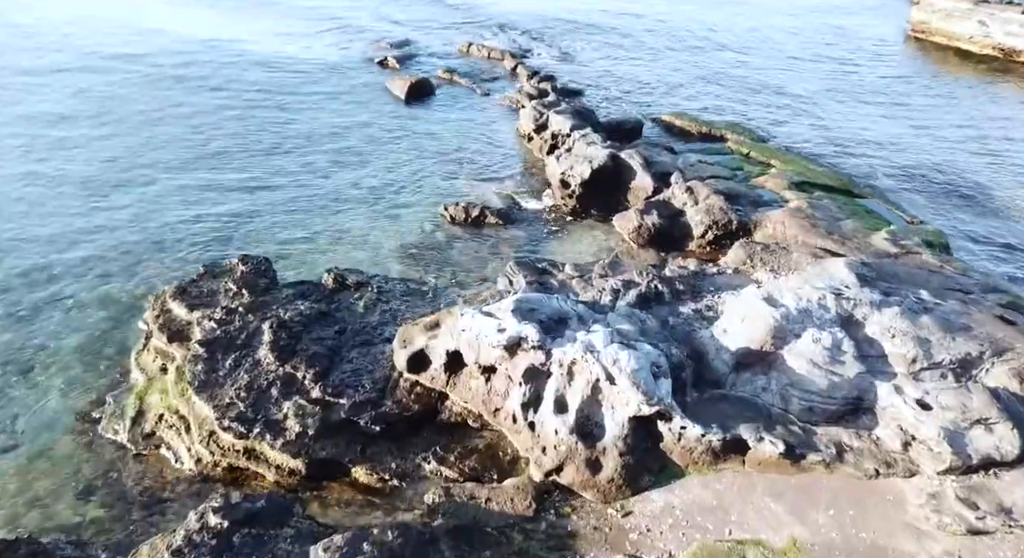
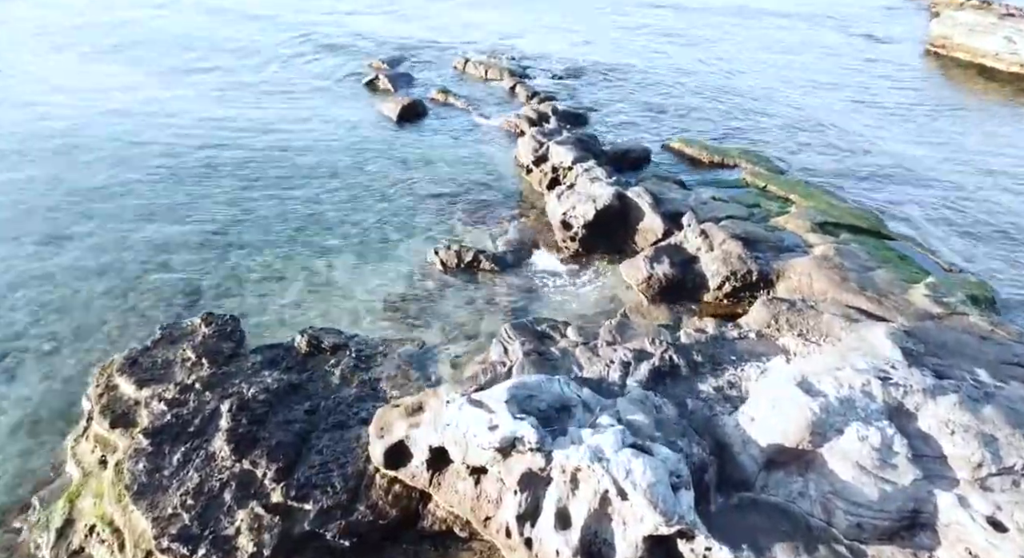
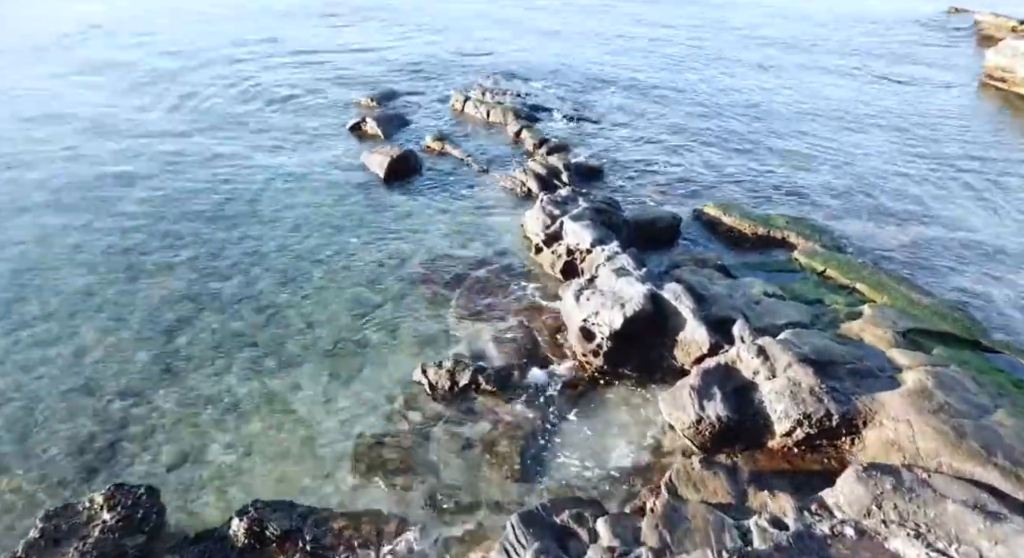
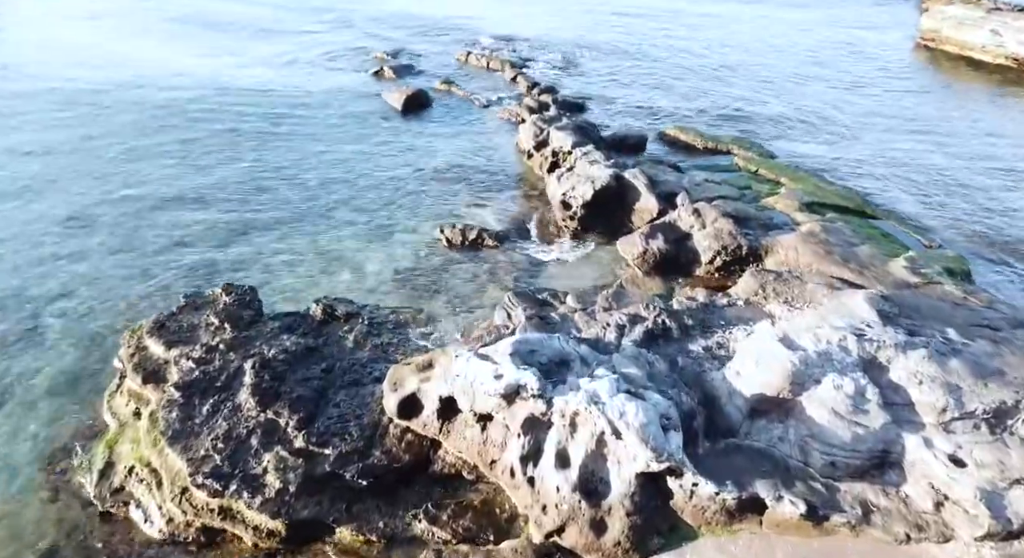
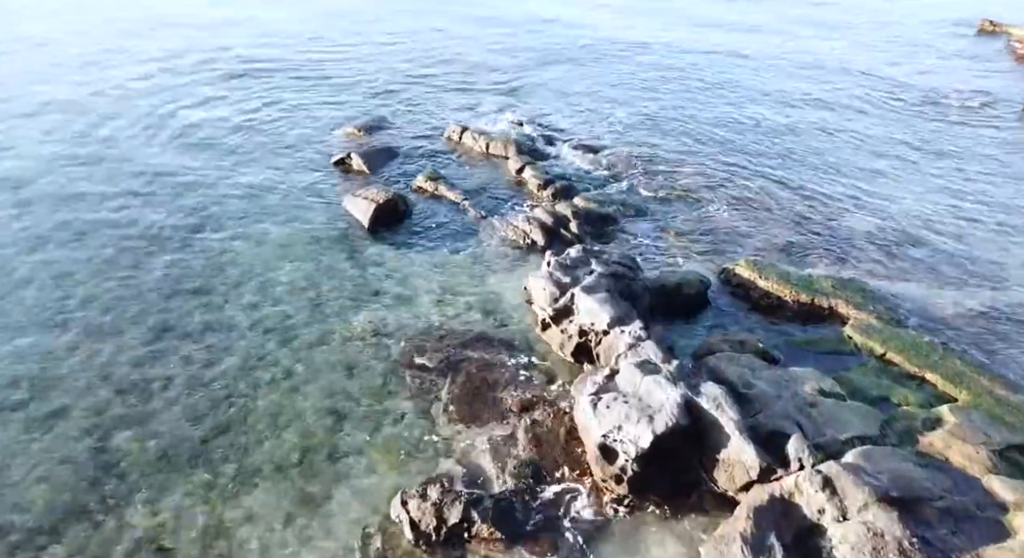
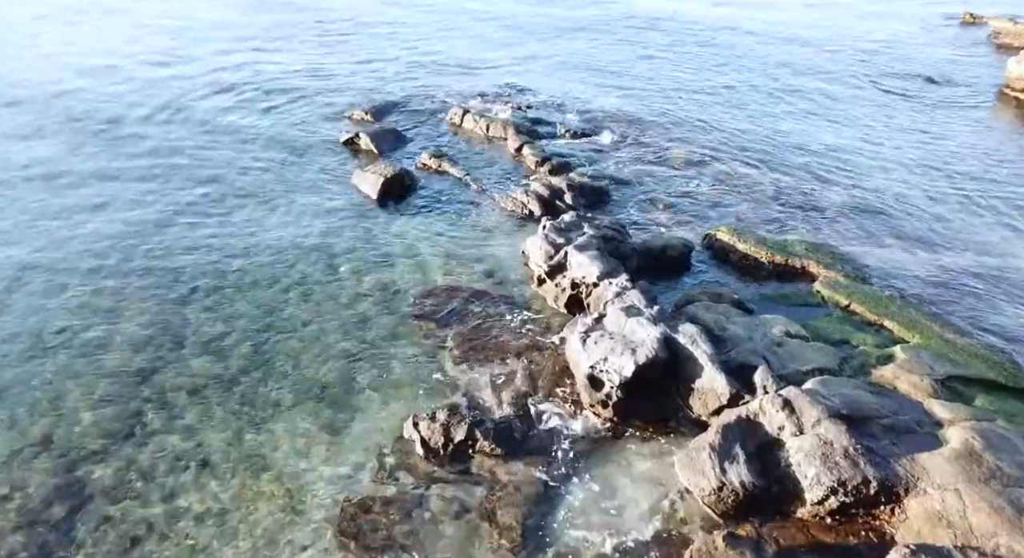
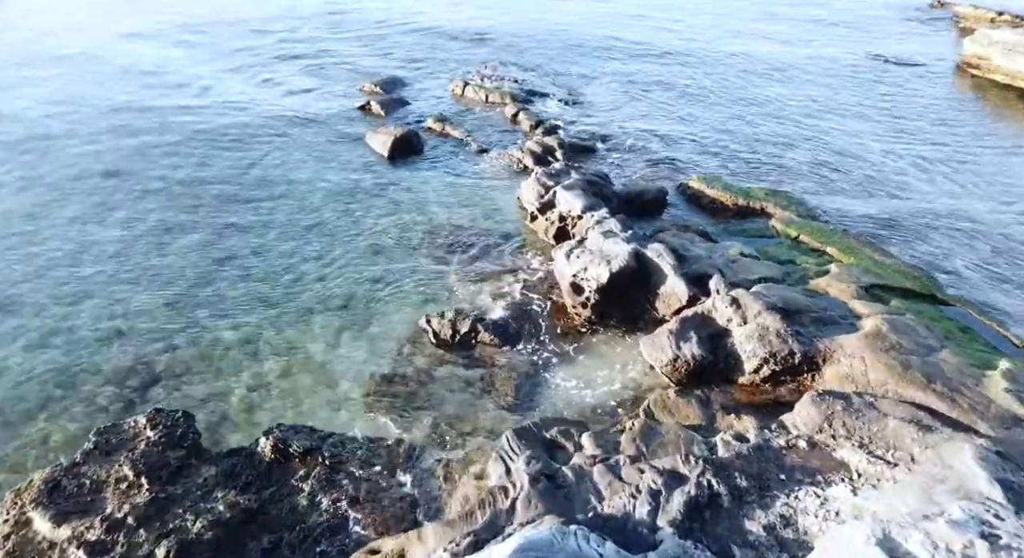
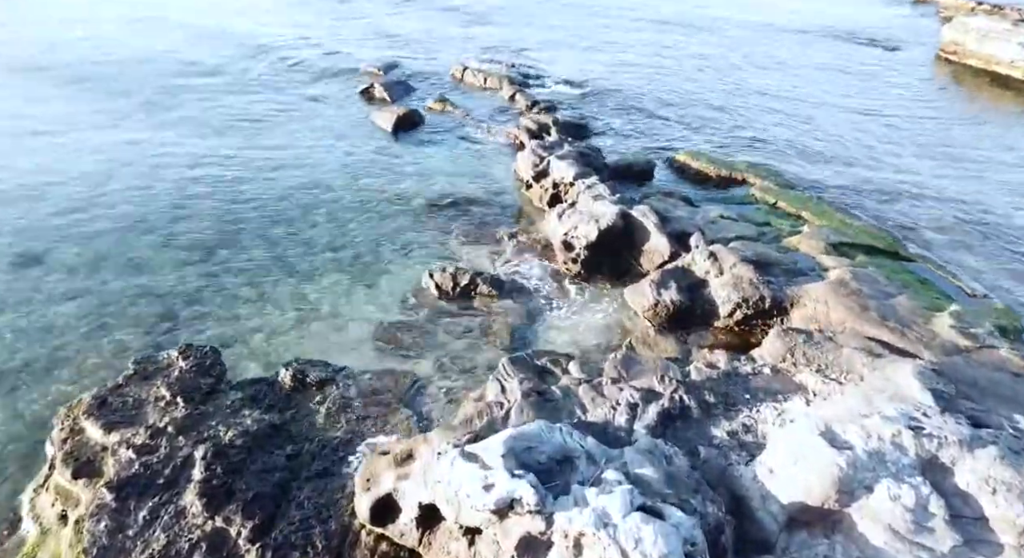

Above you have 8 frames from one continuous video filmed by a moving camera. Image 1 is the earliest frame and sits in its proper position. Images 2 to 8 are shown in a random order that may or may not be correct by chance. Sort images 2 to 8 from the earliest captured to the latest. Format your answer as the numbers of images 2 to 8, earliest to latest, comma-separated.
4, 2, 8, 7, 3, 6, 5
